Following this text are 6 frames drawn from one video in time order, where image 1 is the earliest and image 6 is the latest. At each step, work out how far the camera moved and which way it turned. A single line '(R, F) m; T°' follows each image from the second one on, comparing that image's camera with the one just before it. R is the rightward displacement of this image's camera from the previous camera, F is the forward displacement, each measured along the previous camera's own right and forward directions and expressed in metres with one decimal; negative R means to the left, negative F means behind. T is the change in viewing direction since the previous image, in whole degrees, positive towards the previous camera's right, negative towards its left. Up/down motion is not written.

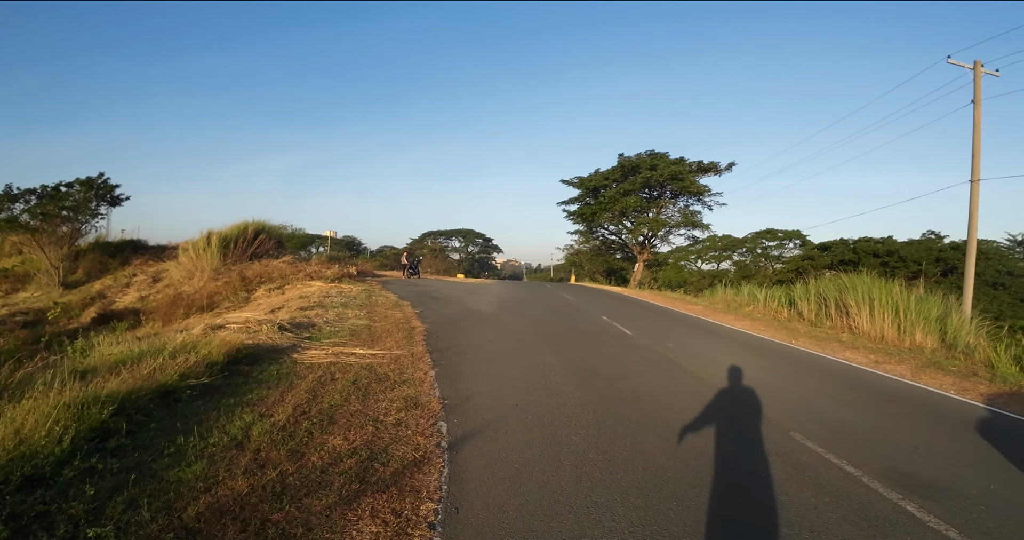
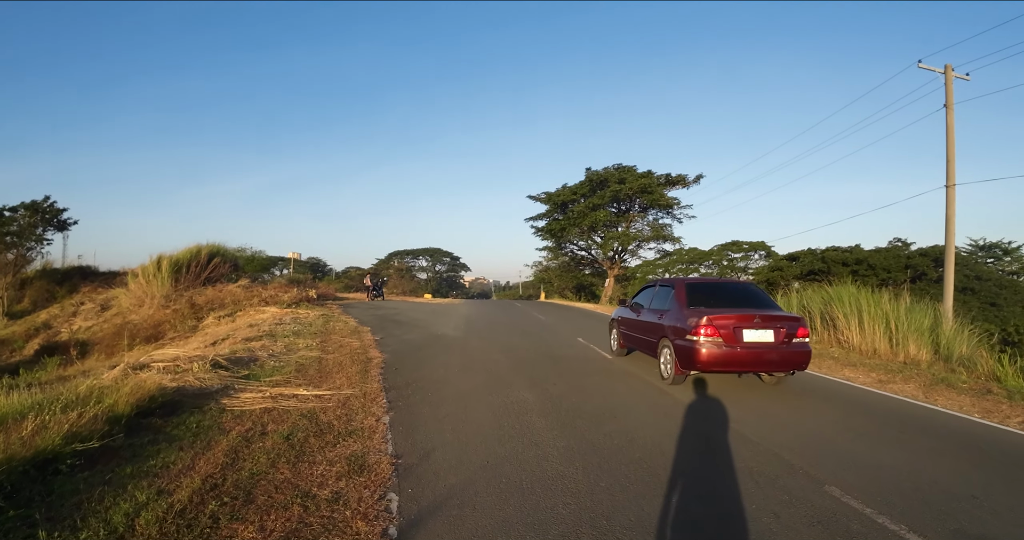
(0.0, +1.2) m; +3°
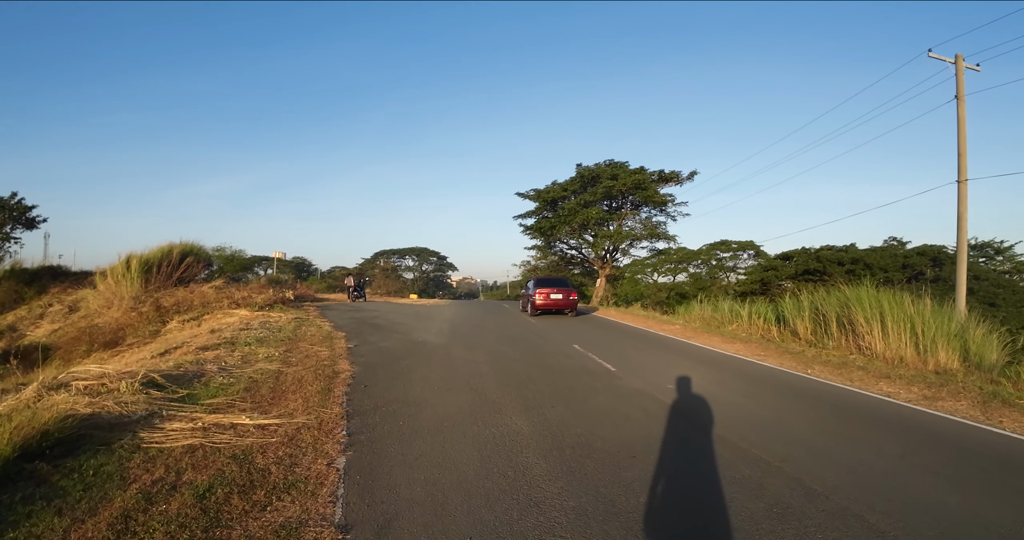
(0.0, +1.5) m; +1°
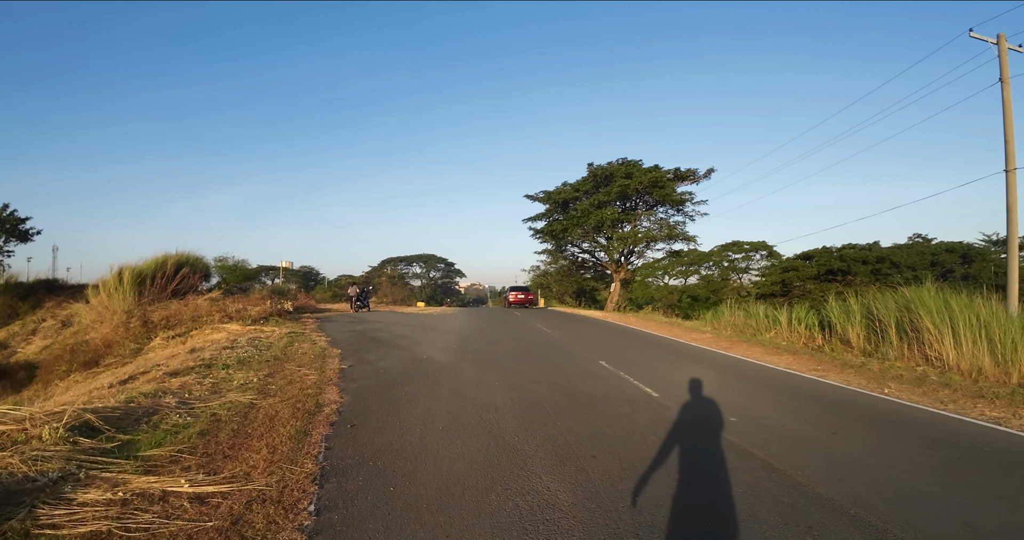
(-0.2, +1.7) m; -1°
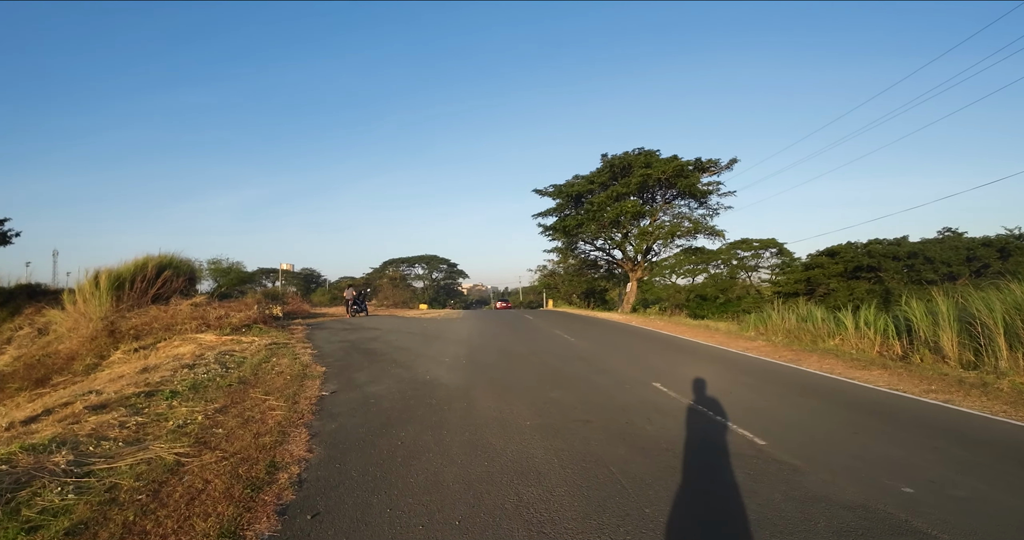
(-0.4, +2.5) m; 0°
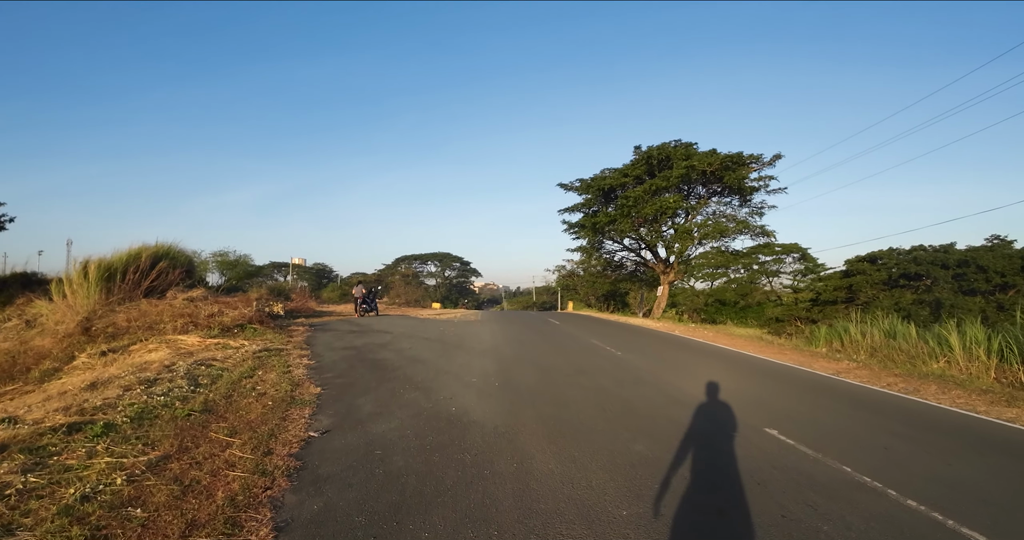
(-0.6, +2.4) m; -1°
